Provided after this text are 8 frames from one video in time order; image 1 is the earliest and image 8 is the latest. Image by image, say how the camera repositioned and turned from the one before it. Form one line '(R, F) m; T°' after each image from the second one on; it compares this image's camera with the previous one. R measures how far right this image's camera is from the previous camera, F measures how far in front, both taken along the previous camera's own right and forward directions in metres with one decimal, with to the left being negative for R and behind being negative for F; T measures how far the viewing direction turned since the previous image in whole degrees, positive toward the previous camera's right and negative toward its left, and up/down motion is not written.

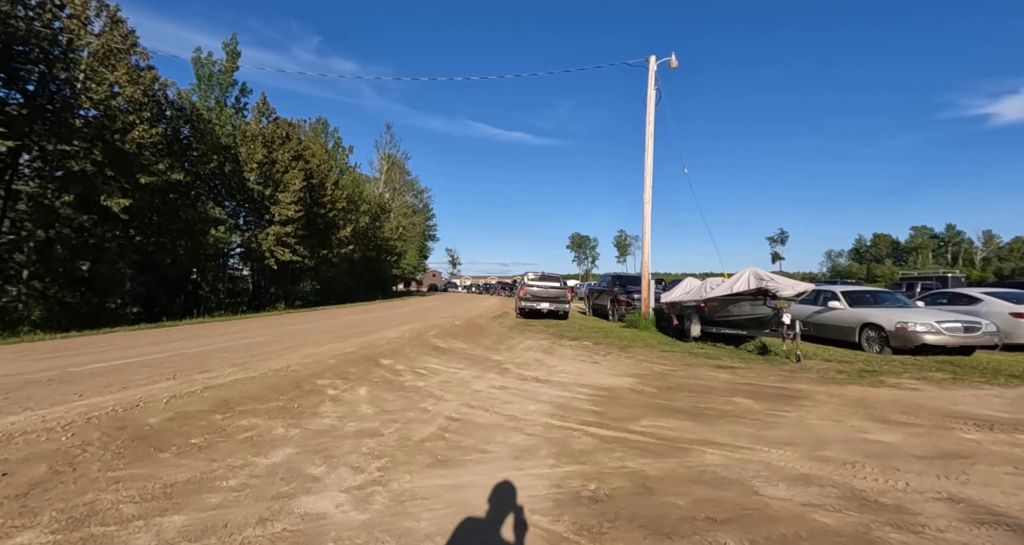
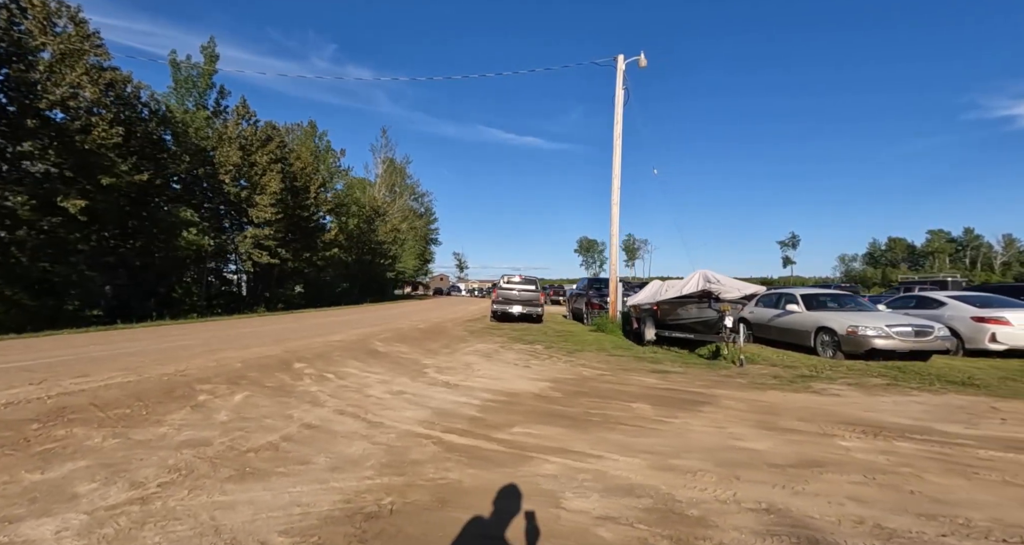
(+1.1, +0.2) m; +2°
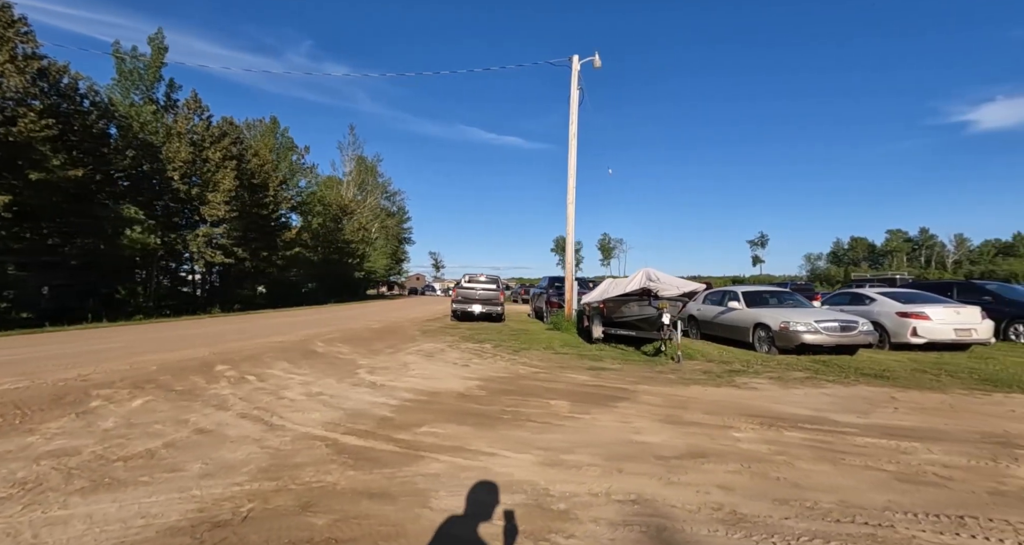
(+0.5, 0.0) m; +4°
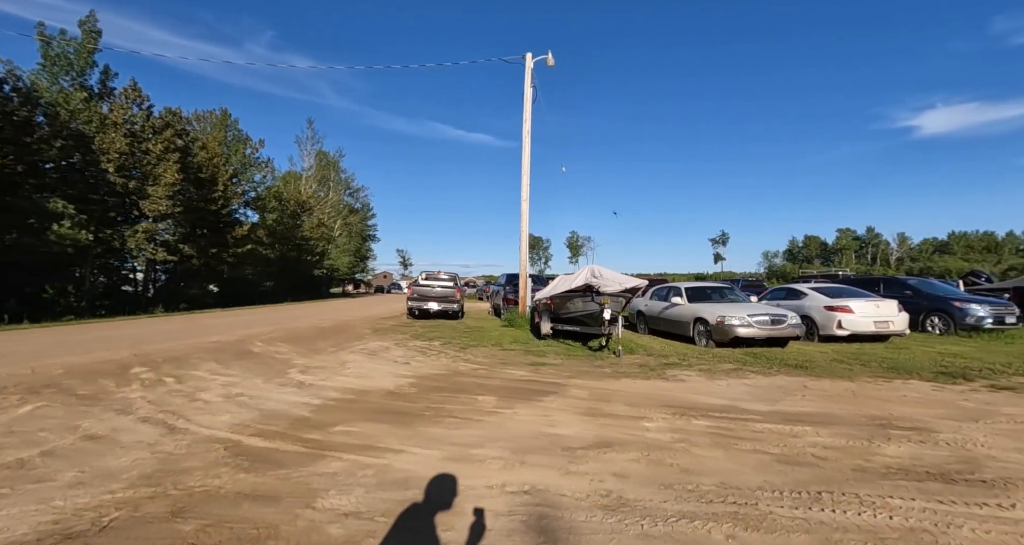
(+0.4, 0.0) m; +5°
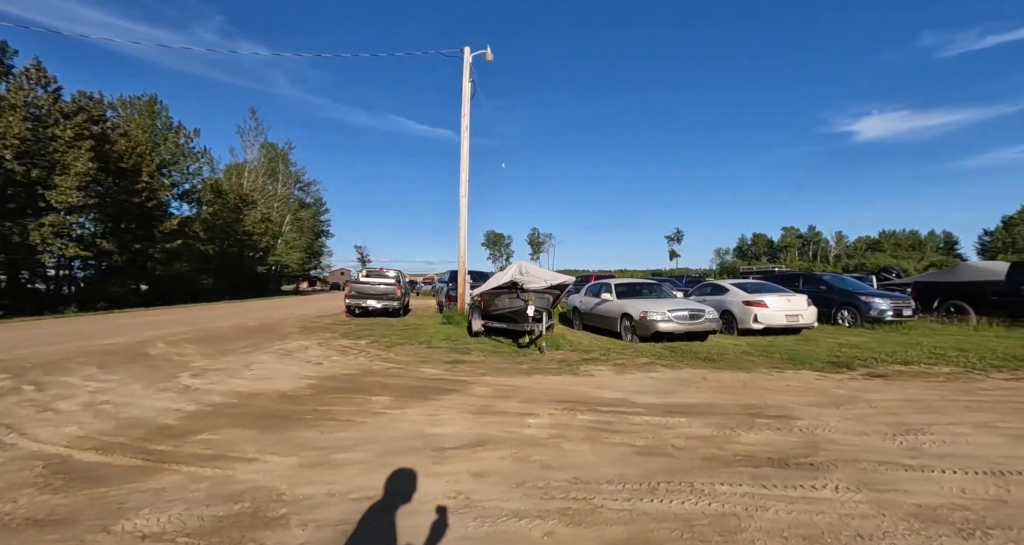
(+0.6, 0.0) m; +6°
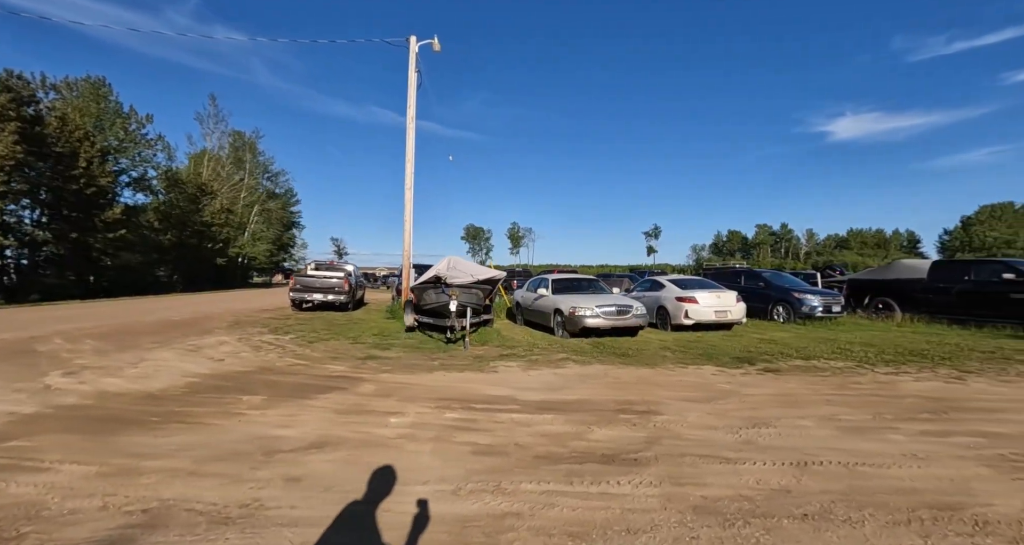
(+0.9, 0.0) m; +5°
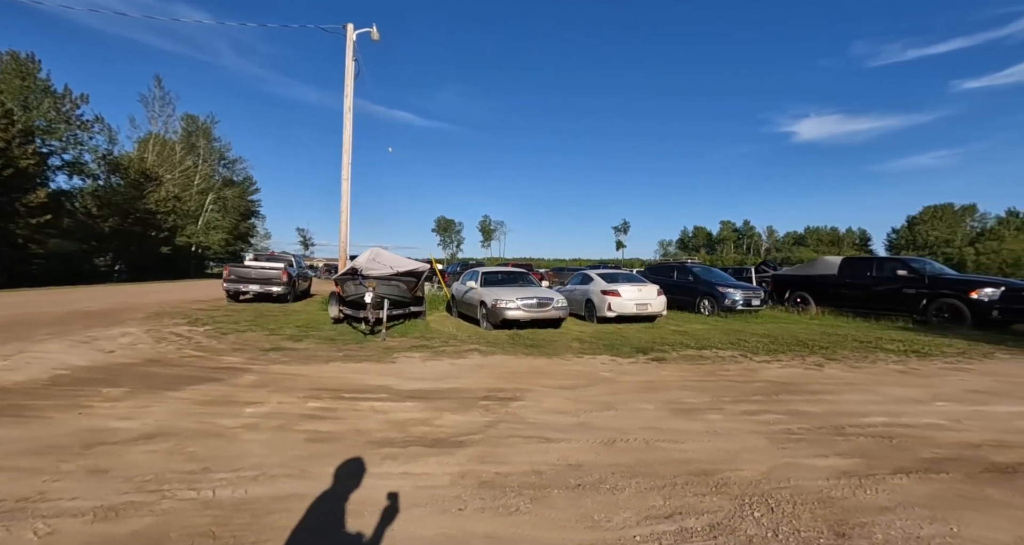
(+0.8, -0.2) m; +6°
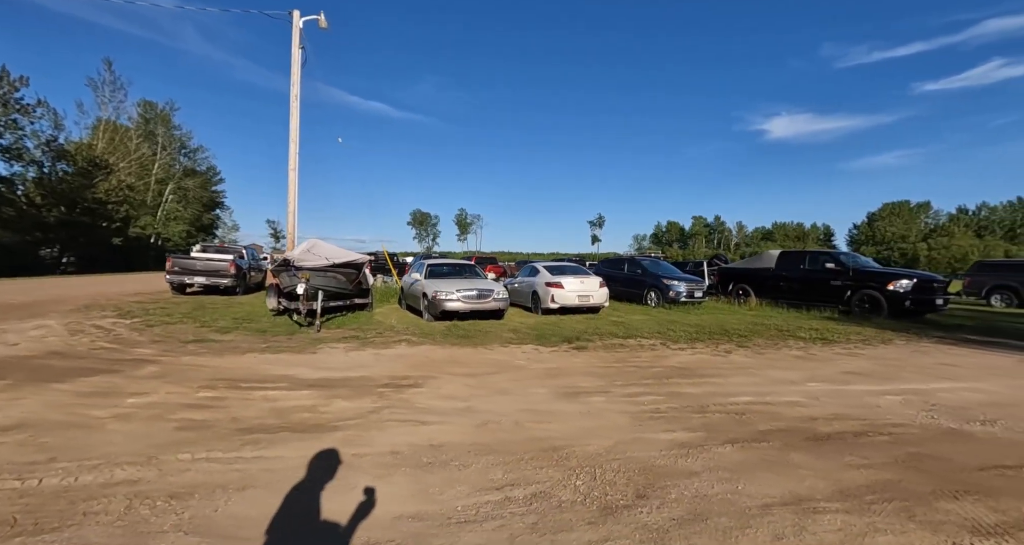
(+0.6, -0.1) m; +5°
